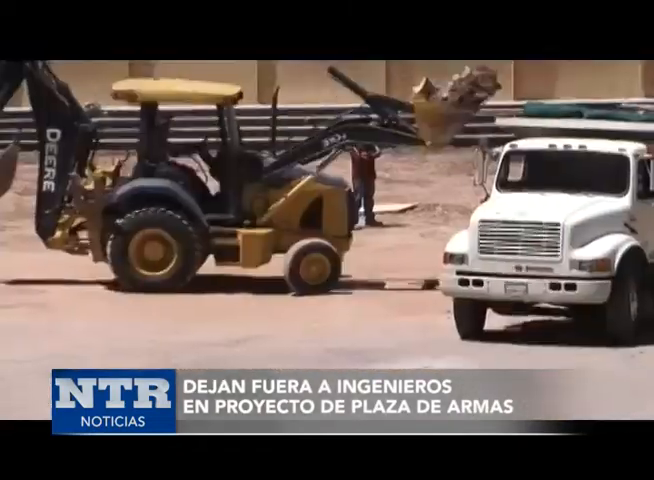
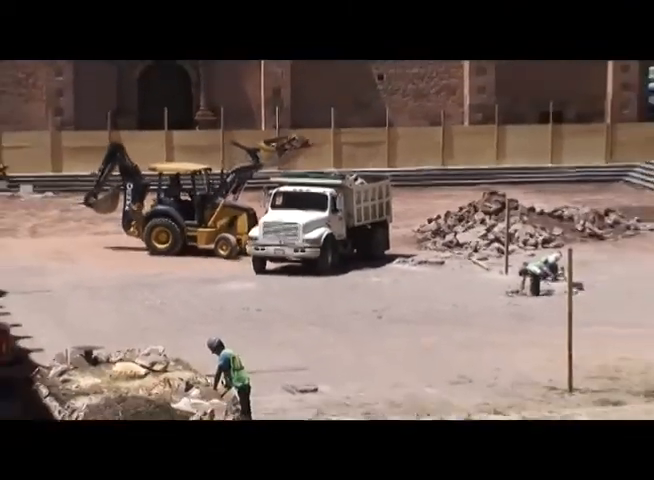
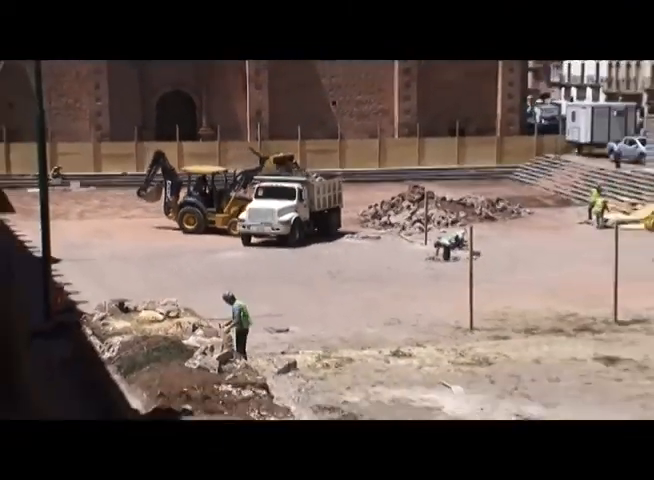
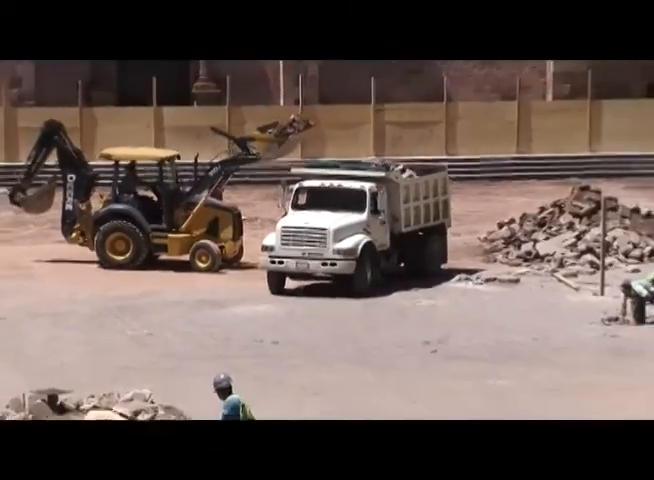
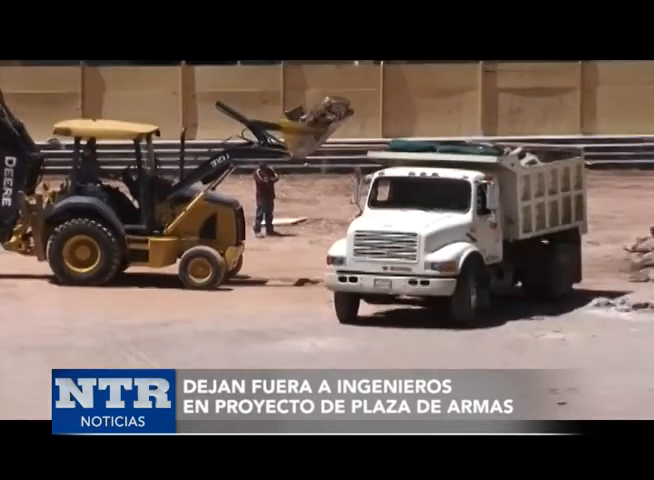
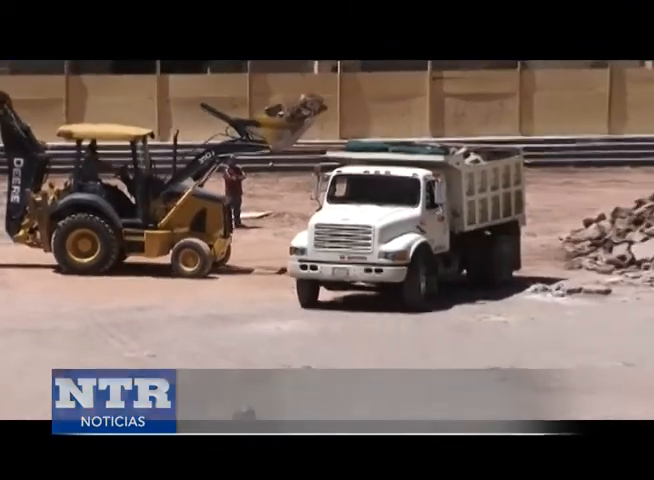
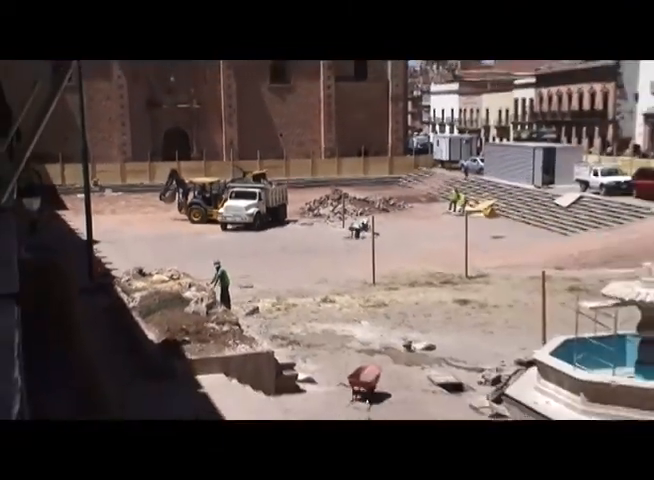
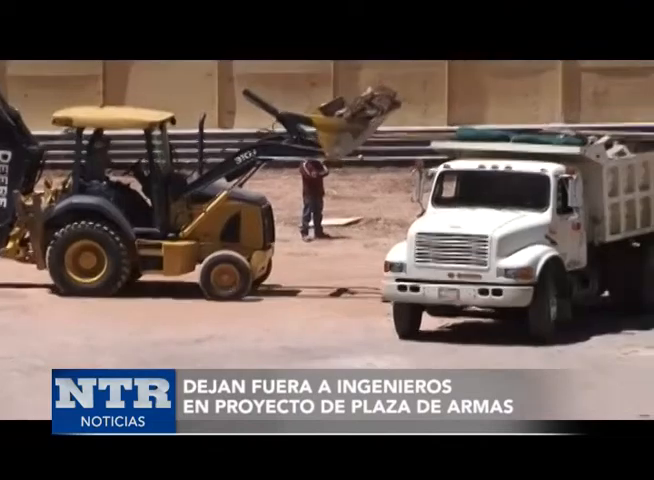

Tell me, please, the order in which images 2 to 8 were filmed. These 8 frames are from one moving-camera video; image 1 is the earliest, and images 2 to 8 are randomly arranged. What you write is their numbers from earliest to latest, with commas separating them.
8, 5, 6, 4, 2, 3, 7
